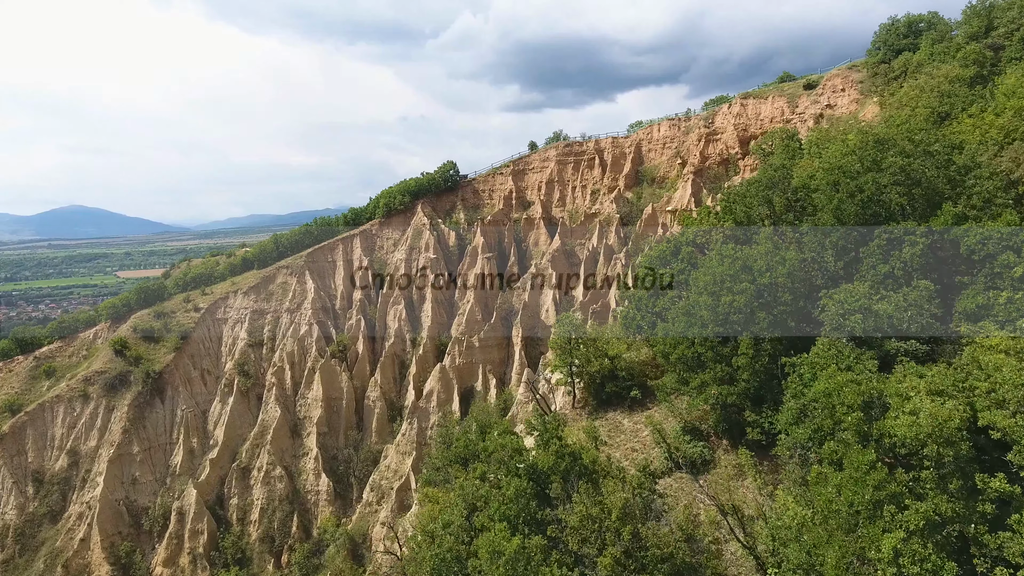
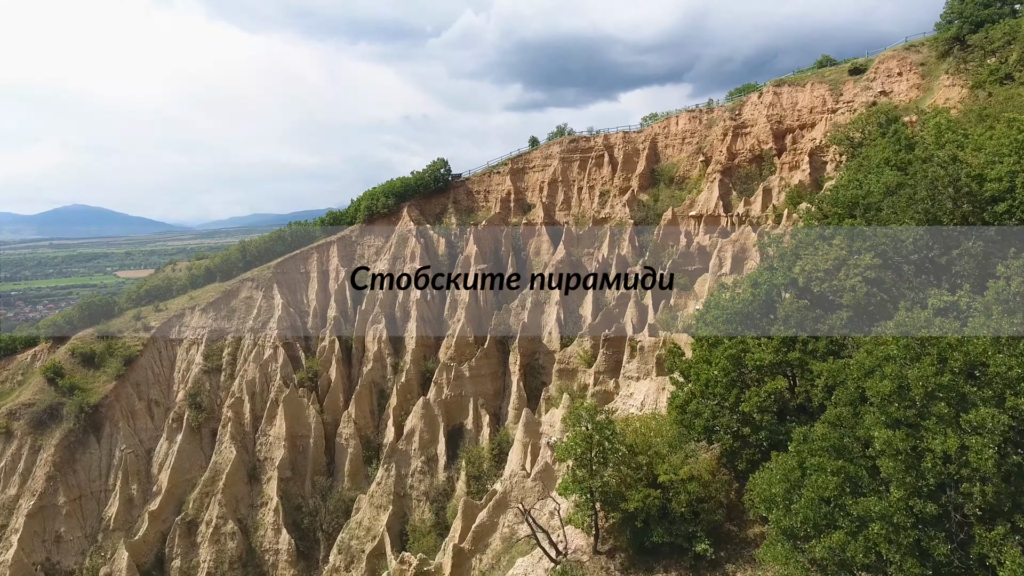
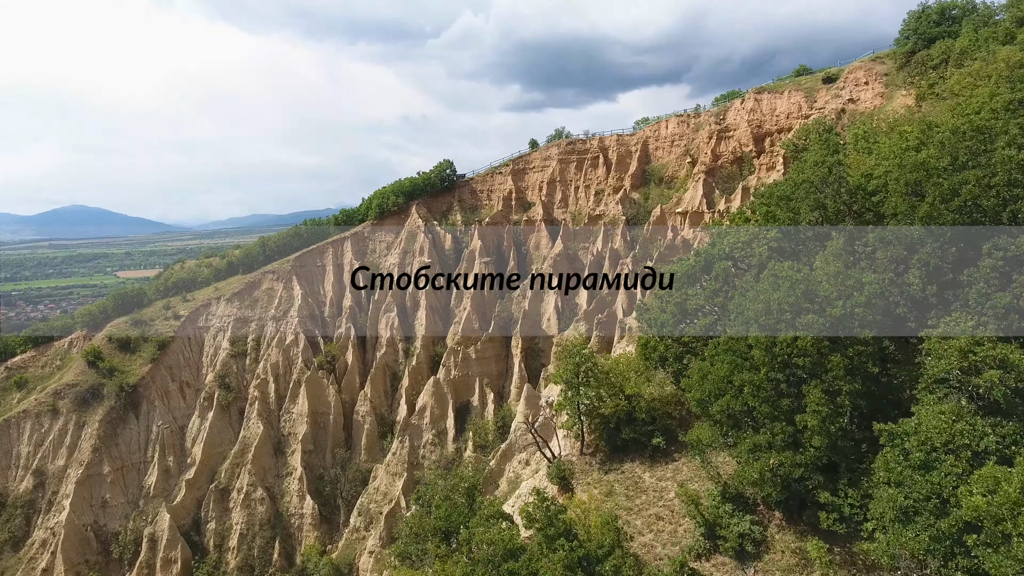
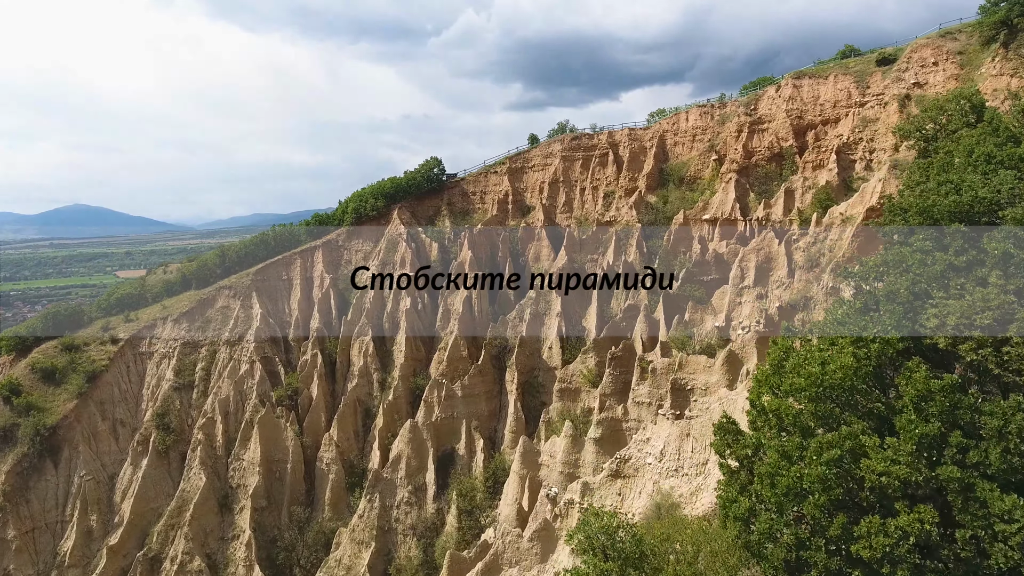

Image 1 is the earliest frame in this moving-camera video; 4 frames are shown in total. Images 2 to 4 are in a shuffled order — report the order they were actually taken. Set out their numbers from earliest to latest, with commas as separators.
3, 2, 4
